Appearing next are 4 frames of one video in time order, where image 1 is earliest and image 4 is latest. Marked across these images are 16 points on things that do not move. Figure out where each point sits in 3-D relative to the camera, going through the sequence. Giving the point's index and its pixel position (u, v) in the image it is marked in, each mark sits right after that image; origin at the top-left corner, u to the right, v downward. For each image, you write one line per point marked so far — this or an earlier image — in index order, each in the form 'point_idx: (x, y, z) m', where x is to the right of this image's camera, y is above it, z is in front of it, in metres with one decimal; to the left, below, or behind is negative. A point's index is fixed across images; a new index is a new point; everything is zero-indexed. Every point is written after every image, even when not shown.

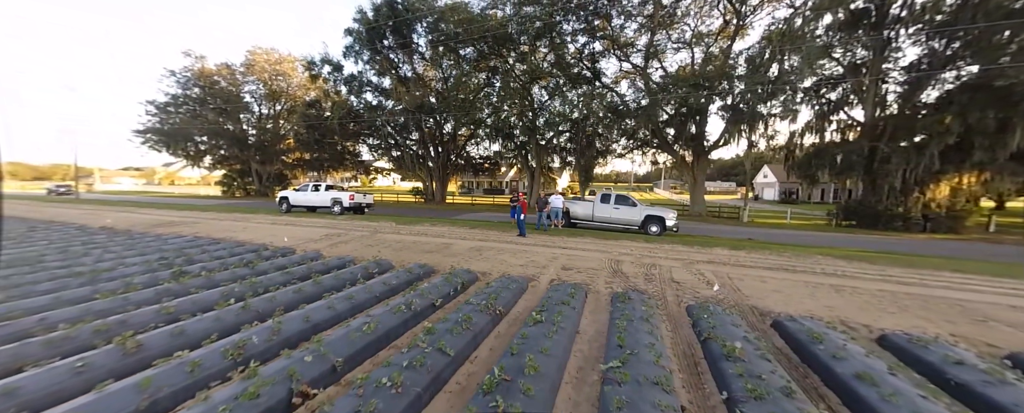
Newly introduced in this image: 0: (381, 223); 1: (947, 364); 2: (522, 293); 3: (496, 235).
0: (-5.2, -0.7, +11.8) m
1: (+4.1, -1.5, +2.8) m
2: (+0.2, -1.3, +4.6) m
3: (-0.5, -0.9, +9.4) m
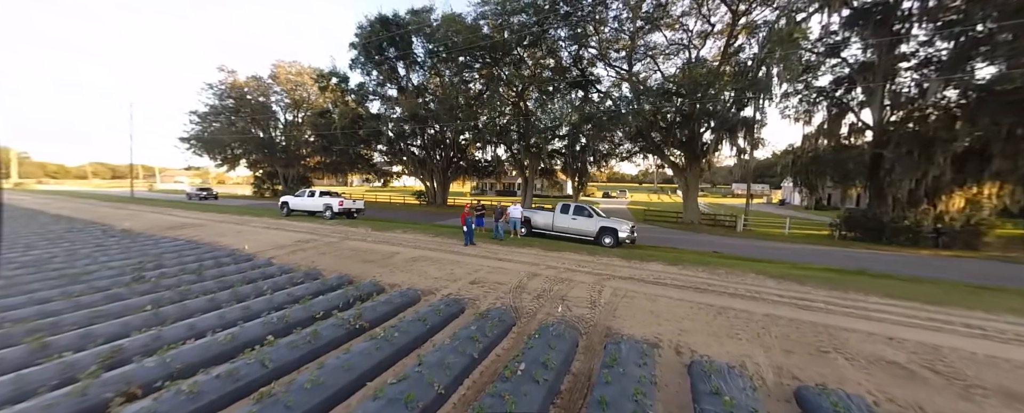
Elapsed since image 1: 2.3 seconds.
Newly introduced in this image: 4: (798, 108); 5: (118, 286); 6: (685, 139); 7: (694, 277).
0: (-6.6, -1.0, +12.8) m
1: (+1.9, -1.9, +3.0) m
2: (-1.9, -1.7, +5.1) m
3: (-2.1, -1.3, +9.9) m
4: (+15.1, +5.3, +15.8) m
5: (-7.3, -1.5, +5.6) m
6: (+10.7, +4.1, +18.3) m
7: (+4.3, -1.7, +7.1) m
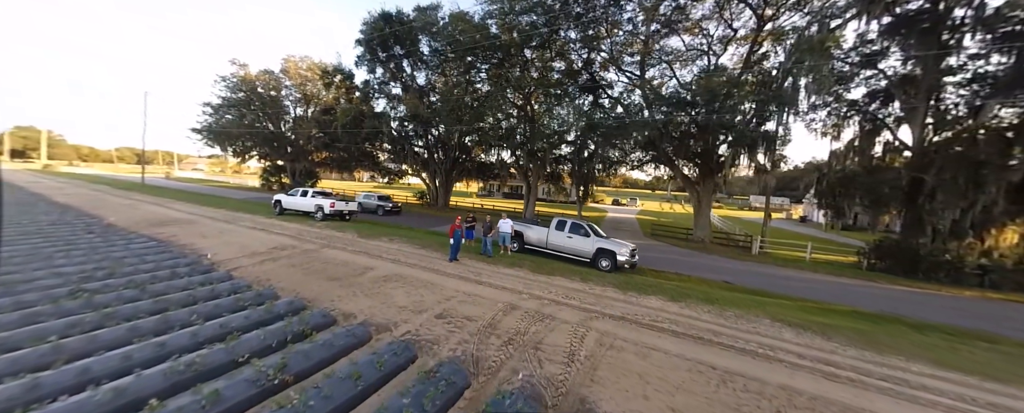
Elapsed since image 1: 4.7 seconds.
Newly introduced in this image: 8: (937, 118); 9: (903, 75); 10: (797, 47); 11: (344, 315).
0: (-6.8, -1.2, +12.2) m
1: (+1.3, -2.4, +2.1) m
2: (-2.4, -2.1, +4.3) m
3: (-2.5, -1.7, +9.2) m
4: (+15.2, +4.1, +14.5) m
5: (-7.9, -1.6, +5.0) m
6: (+10.8, +3.2, +17.1) m
7: (+3.8, -2.3, +6.1) m
8: (+17.6, +3.6, +12.3) m
9: (+16.7, +5.6, +12.7) m
10: (+12.5, +7.0, +13.0) m
11: (-3.0, -2.0, +5.4) m
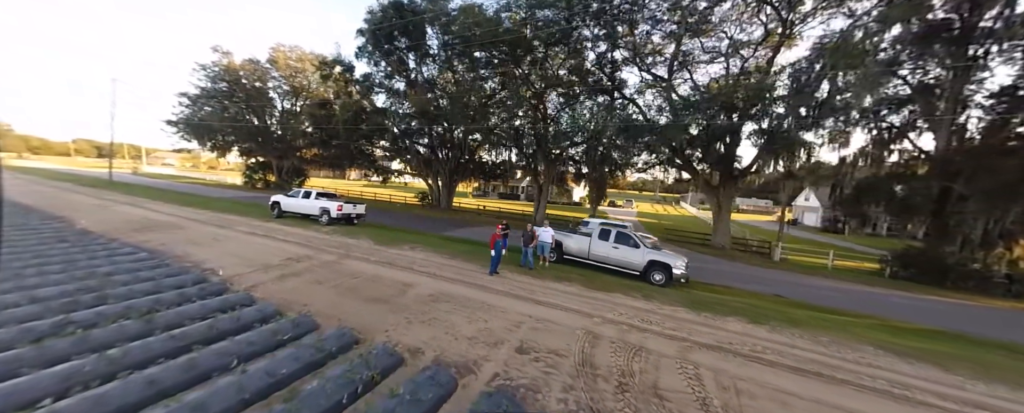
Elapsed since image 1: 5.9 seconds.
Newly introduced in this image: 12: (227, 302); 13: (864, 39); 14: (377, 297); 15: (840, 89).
0: (-5.7, -1.3, +11.1) m
1: (+3.0, -2.7, +1.4) m
2: (-0.9, -2.3, +3.4) m
3: (-1.1, -1.9, +8.3) m
4: (+16.3, +3.7, +14.4) m
5: (-6.3, -1.8, +3.8) m
6: (+11.7, +2.9, +16.9) m
7: (+5.3, -2.6, +5.5) m
8: (+18.8, +3.3, +12.4) m
9: (+17.9, +5.2, +12.8) m
10: (+13.7, +6.6, +12.8) m
11: (-1.5, -2.2, +4.5) m
12: (-5.3, -1.8, +5.5) m
13: (+14.4, +6.9, +12.3) m
14: (-2.8, -1.9, +6.3) m
15: (+13.9, +4.9, +12.8) m
